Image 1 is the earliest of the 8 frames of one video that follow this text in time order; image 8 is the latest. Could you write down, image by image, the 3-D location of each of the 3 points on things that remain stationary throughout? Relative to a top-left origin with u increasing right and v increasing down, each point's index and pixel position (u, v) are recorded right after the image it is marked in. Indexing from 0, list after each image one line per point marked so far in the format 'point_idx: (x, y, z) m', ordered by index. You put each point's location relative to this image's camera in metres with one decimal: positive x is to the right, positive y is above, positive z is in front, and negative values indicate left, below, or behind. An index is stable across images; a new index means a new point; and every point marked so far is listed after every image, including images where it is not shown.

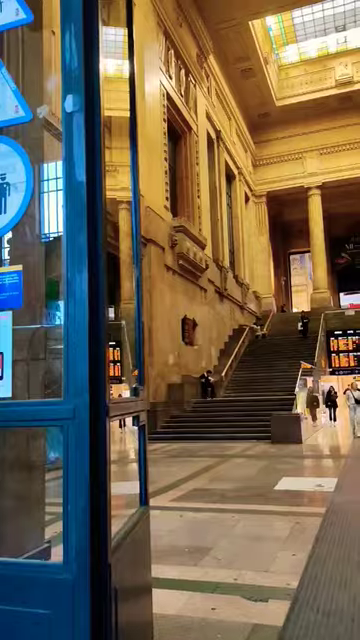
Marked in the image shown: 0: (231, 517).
0: (+0.4, -1.5, +3.9) m
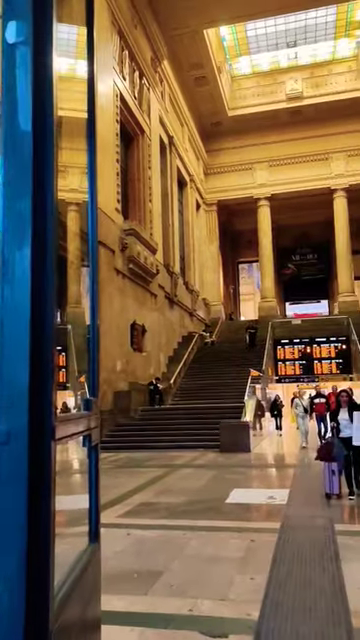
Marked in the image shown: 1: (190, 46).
0: (0.0, -1.5, +3.6) m
1: (+0.3, +9.3, +17.1) m
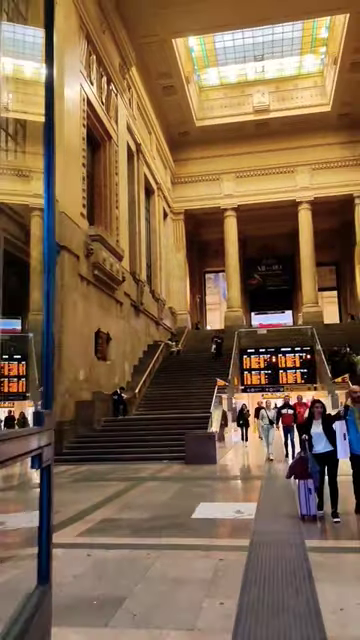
0: (-0.2, -1.6, +3.4) m
1: (-0.7, +9.0, +17.1) m
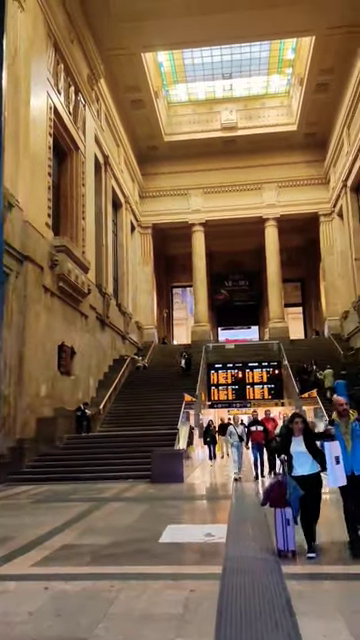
0: (-0.4, -1.6, +3.1) m
1: (-1.8, +8.6, +17.1) m
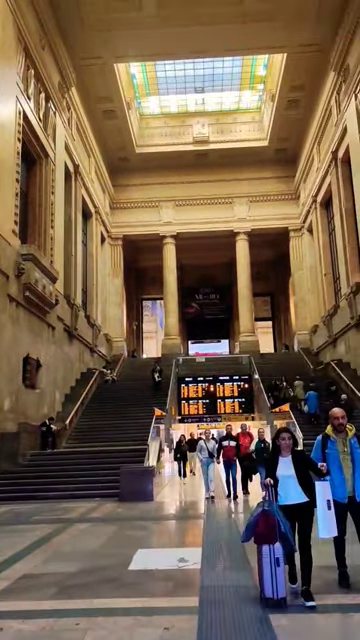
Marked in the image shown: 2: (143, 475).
0: (-0.6, -1.7, +2.8) m
1: (-2.7, +8.1, +16.9) m
2: (-0.6, -2.7, +8.6) m
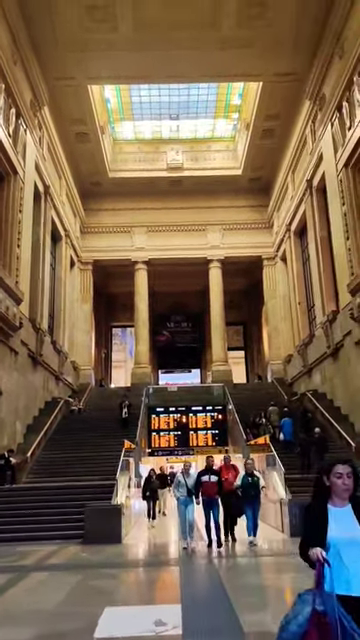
0: (-0.7, -1.7, +2.0) m
1: (-3.5, +7.3, +16.6) m
2: (-1.1, -3.0, +7.8) m
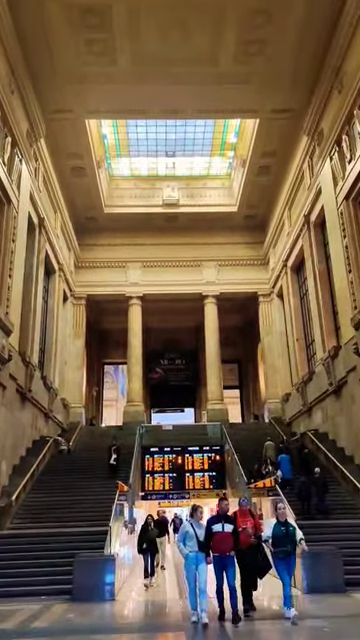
0: (-0.5, -1.6, +1.4) m
1: (-3.6, +6.2, +16.5) m
2: (-1.1, -3.4, +7.0) m
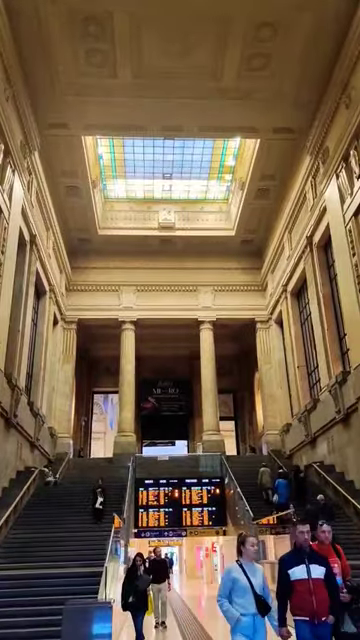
0: (-0.3, -1.3, +0.4) m
1: (-3.6, +5.5, +16.0) m
2: (-1.0, -3.5, +5.9) m
